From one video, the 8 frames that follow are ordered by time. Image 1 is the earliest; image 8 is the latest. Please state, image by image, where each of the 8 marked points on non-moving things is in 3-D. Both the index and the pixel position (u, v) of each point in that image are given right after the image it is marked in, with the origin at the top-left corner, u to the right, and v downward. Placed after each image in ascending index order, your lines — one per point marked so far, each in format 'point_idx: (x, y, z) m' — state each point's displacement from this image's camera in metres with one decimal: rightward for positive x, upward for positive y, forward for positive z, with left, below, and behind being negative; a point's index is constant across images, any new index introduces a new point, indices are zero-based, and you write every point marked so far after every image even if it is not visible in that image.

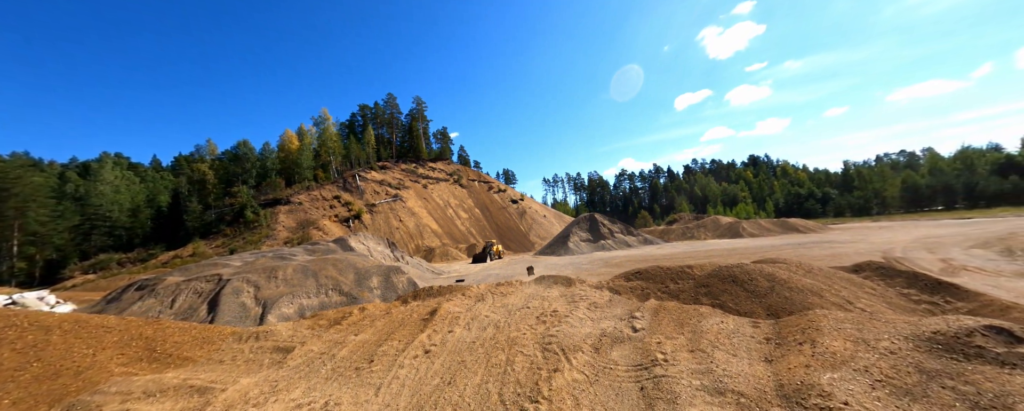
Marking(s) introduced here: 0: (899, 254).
0: (+16.3, -1.9, +13.3) m
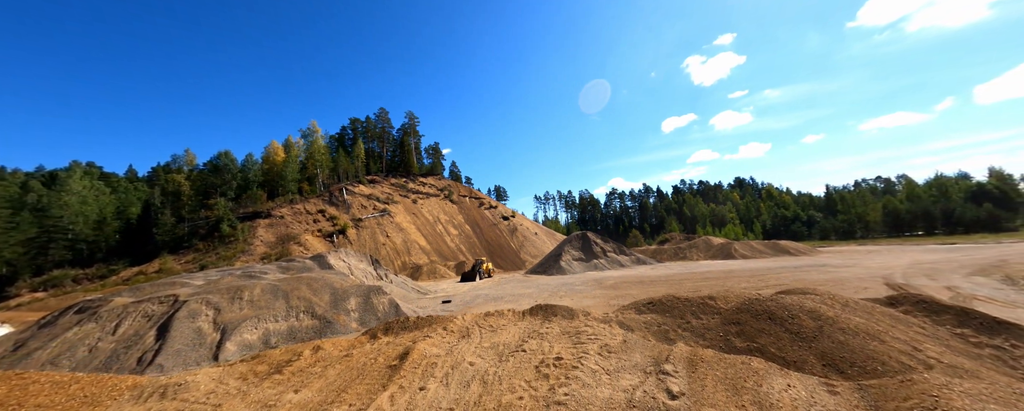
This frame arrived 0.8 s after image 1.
0: (+15.9, -2.9, +13.0) m
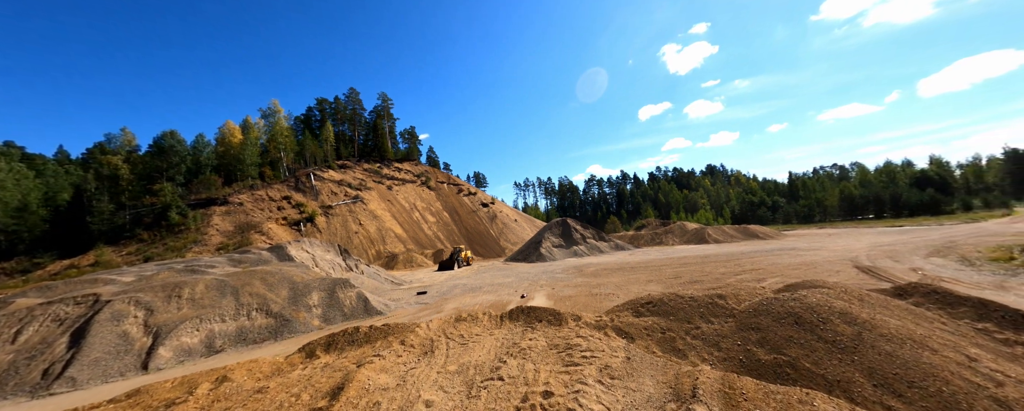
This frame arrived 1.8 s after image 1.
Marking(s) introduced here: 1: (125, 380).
0: (+15.0, -2.3, +13.3) m
1: (-9.6, -4.2, +7.8) m
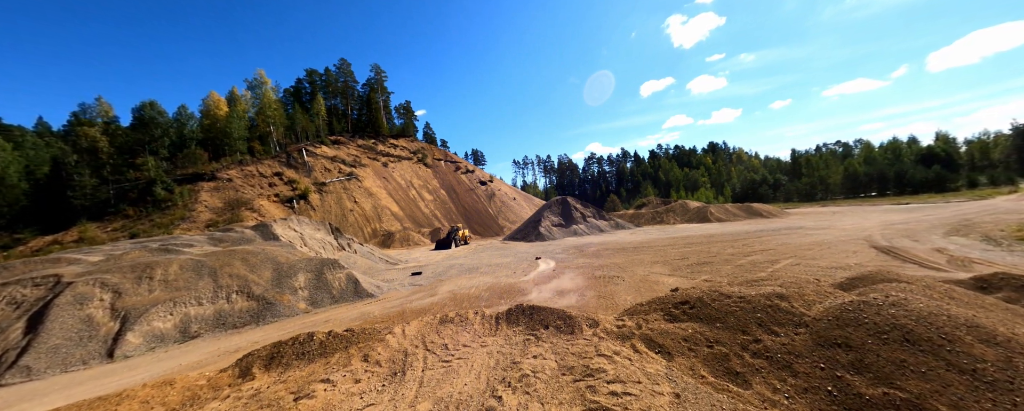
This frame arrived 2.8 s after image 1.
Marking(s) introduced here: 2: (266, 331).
0: (+14.9, -1.4, +12.7) m
1: (-9.6, -3.7, +7.2) m
2: (-6.8, -3.4, +8.7) m
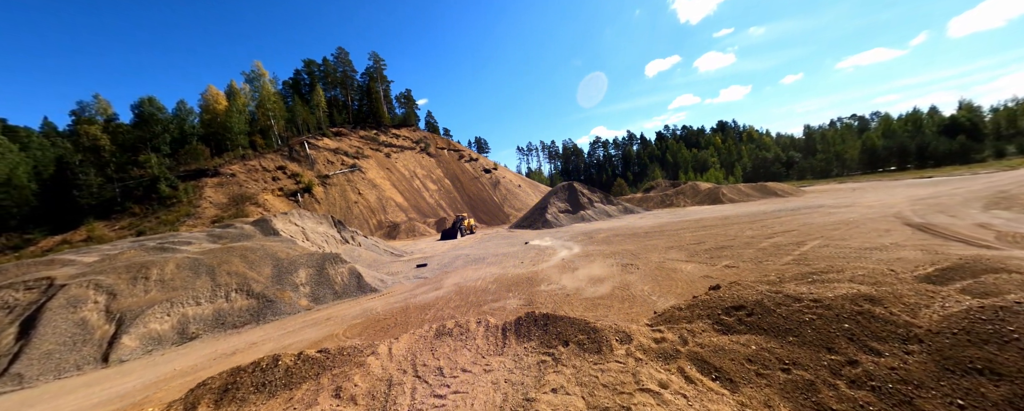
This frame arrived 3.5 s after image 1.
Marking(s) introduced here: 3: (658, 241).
0: (+15.1, -0.5, +11.9) m
1: (-9.4, -3.7, +6.9) m
2: (-6.5, -3.3, +8.4) m
3: (+6.3, -1.5, +13.7) m
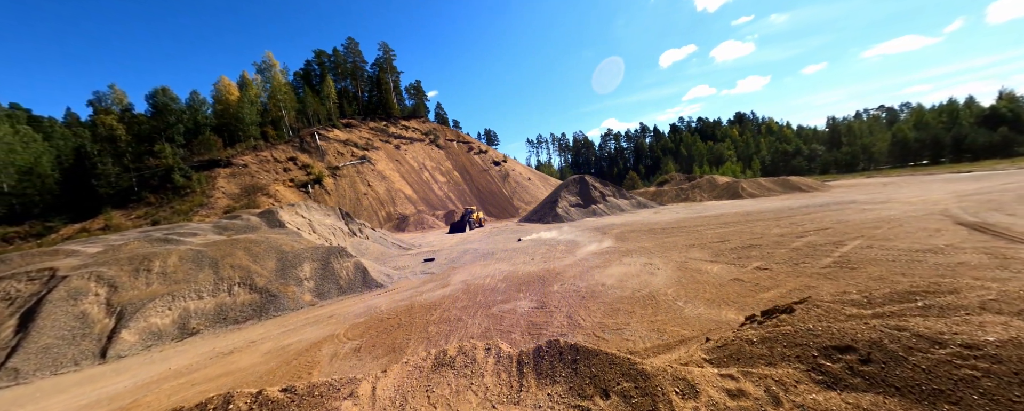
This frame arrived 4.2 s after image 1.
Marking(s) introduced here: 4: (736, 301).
0: (+15.5, -0.4, +10.8) m
1: (-9.2, -3.5, +6.7) m
2: (-6.3, -3.1, +8.1) m
3: (+6.7, -1.3, +13.0) m
4: (+4.2, -1.8, +6.0) m
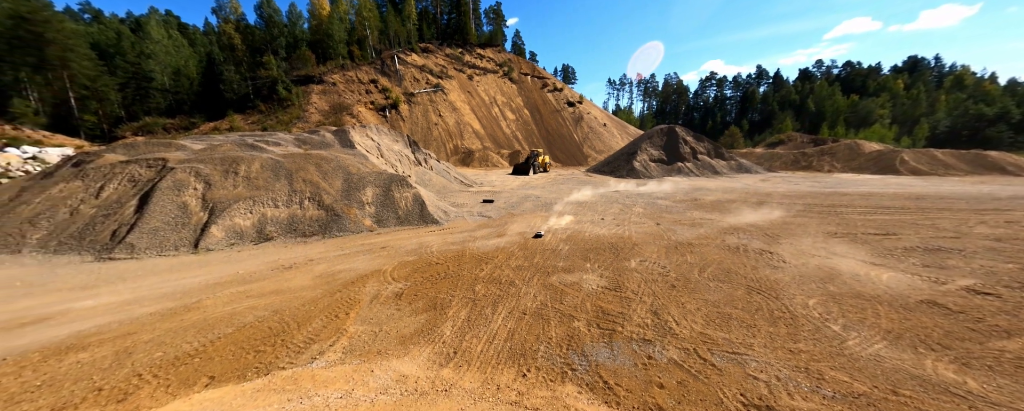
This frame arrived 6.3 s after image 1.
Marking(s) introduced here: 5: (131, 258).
0: (+17.3, -1.1, +5.8) m
1: (-7.9, -1.2, +7.4) m
2: (-4.7, -1.0, +8.1) m
3: (+9.1, -0.3, +9.8) m
4: (+5.1, -1.6, +3.7) m
5: (-8.6, -1.2, +7.2) m
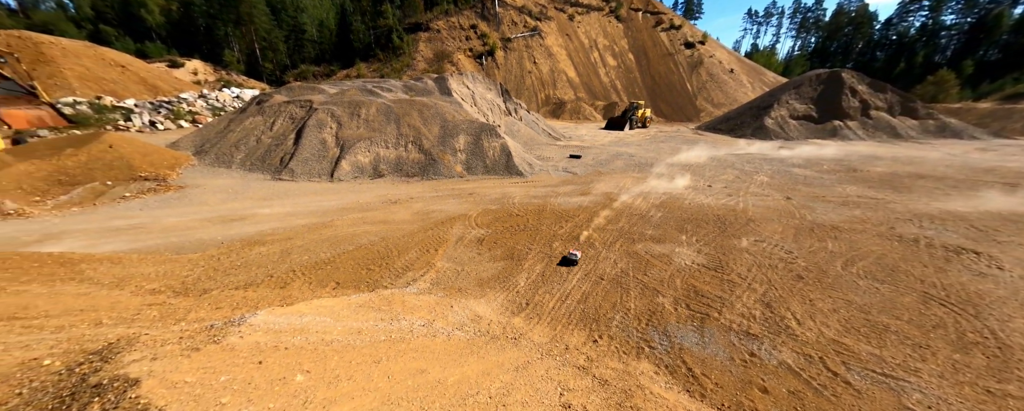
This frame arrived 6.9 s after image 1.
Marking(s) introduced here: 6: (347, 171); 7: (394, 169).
0: (+18.0, -2.3, +0.8) m
1: (-5.6, +0.6, +9.1) m
2: (-2.4, +0.6, +8.9) m
3: (+11.4, -0.1, +6.7) m
4: (+5.7, -1.7, +2.2) m
5: (-6.4, +0.7, +9.1) m
6: (-4.9, +1.0, +9.5) m
7: (-3.6, +1.2, +9.9) m
